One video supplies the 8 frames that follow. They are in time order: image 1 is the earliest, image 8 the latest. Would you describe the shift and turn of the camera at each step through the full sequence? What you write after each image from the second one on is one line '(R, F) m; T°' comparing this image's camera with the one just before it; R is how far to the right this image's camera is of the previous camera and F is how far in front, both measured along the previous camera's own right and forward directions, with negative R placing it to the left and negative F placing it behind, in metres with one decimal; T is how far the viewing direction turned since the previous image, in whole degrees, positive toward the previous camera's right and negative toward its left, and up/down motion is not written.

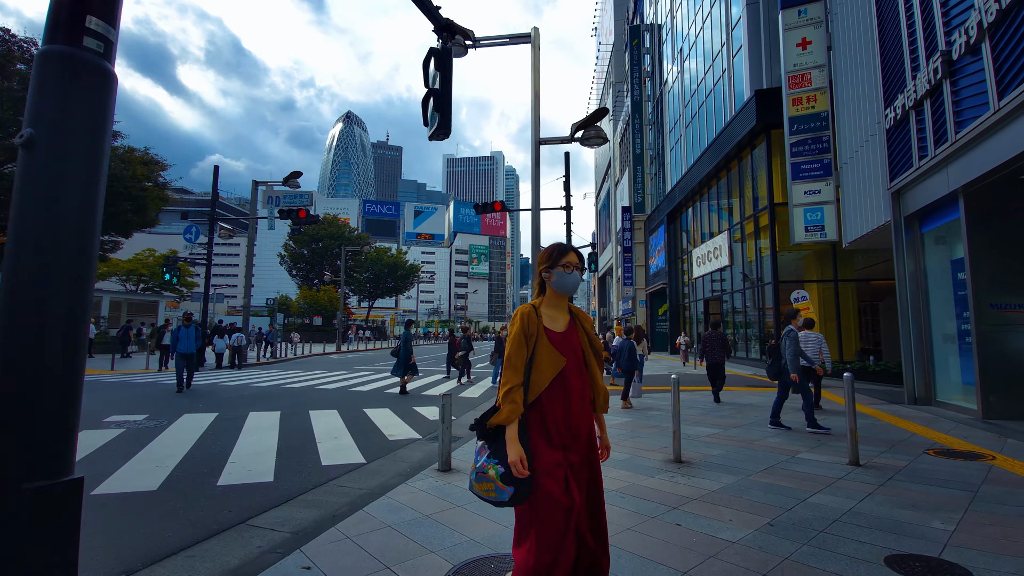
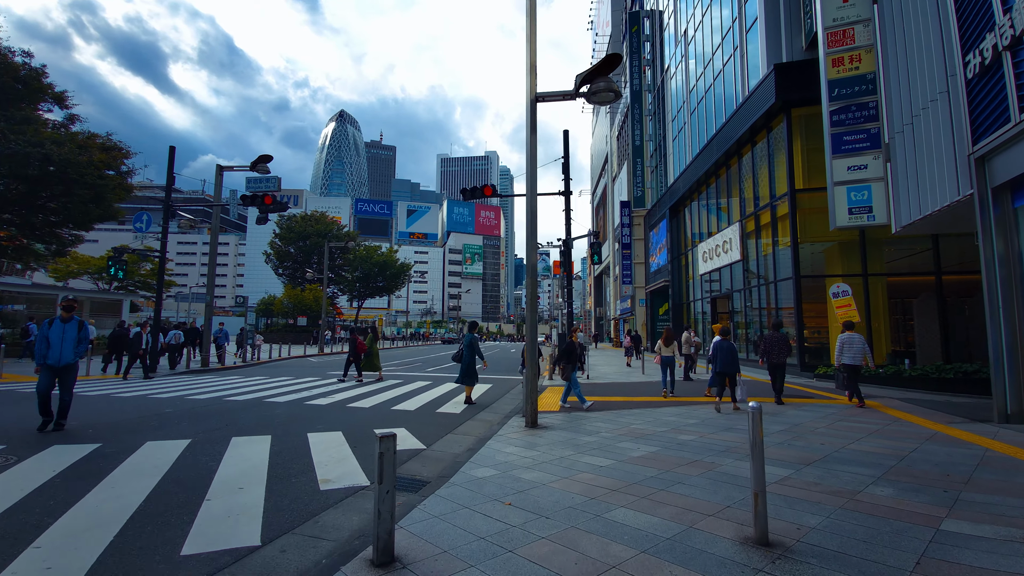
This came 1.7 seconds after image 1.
(+0.1, +2.1) m; +1°
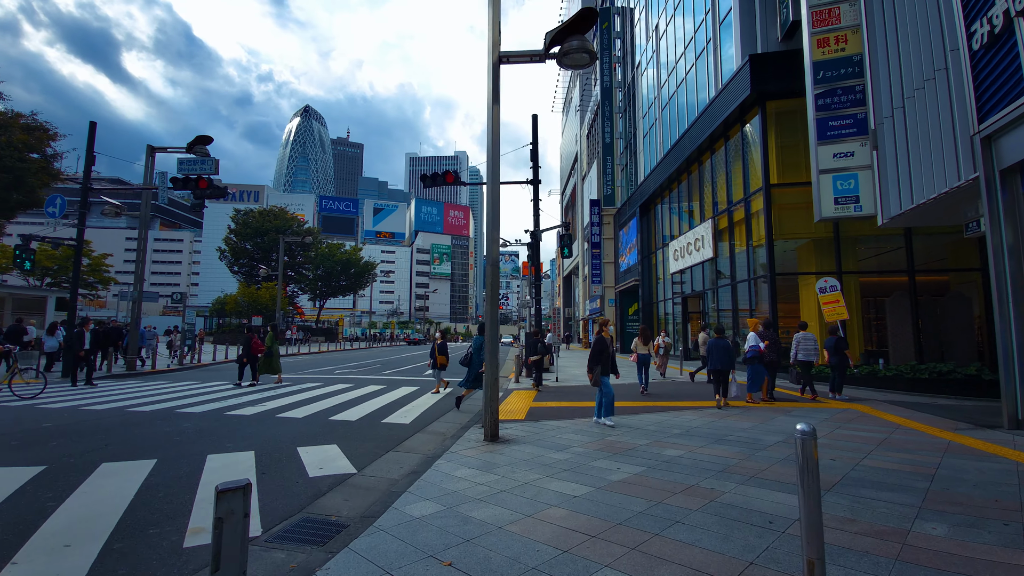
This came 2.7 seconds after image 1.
(+0.2, +1.2) m; +4°
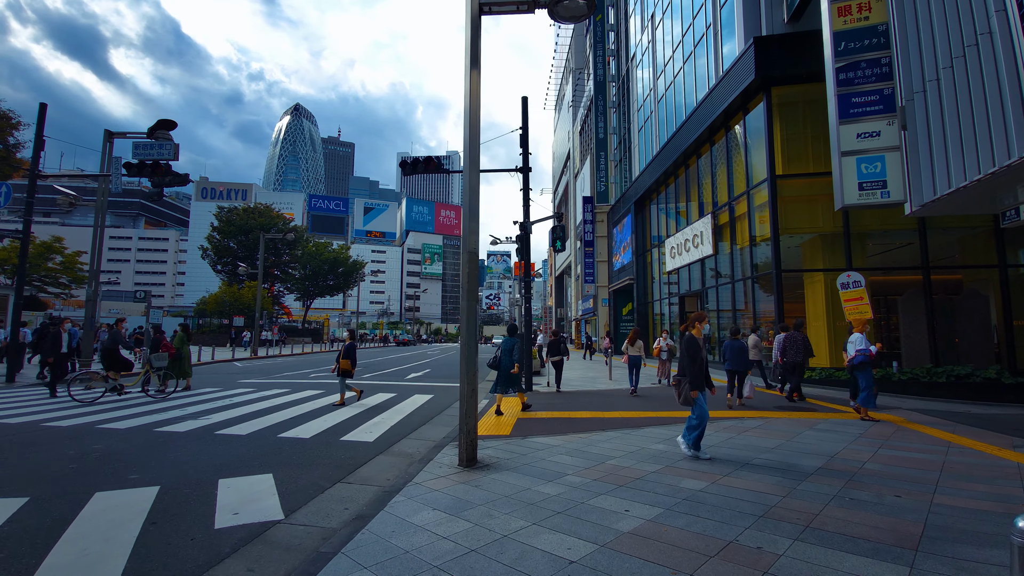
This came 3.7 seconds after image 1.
(+0.1, +1.2) m; +1°
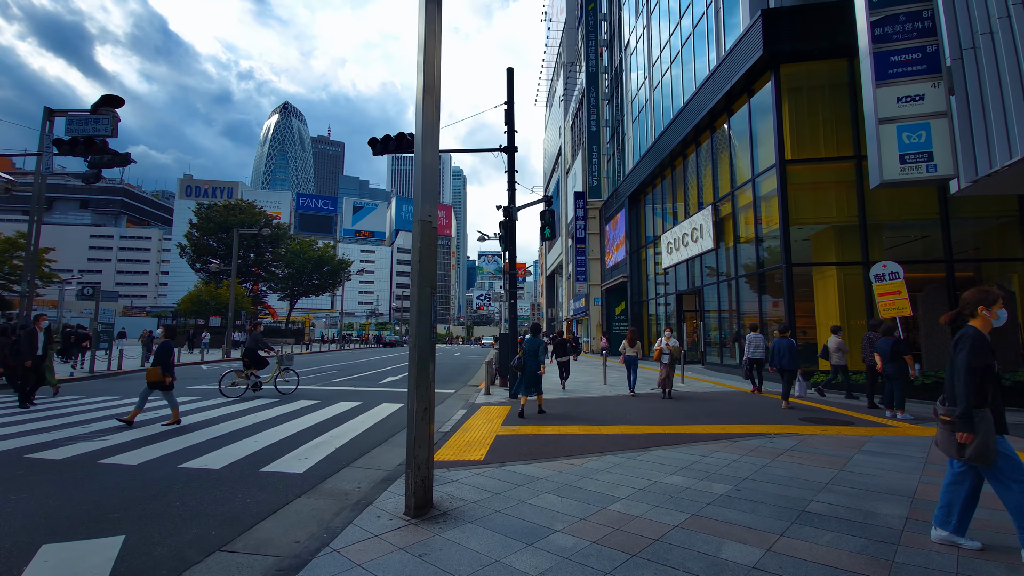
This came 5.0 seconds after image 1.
(+0.2, +1.5) m; +1°
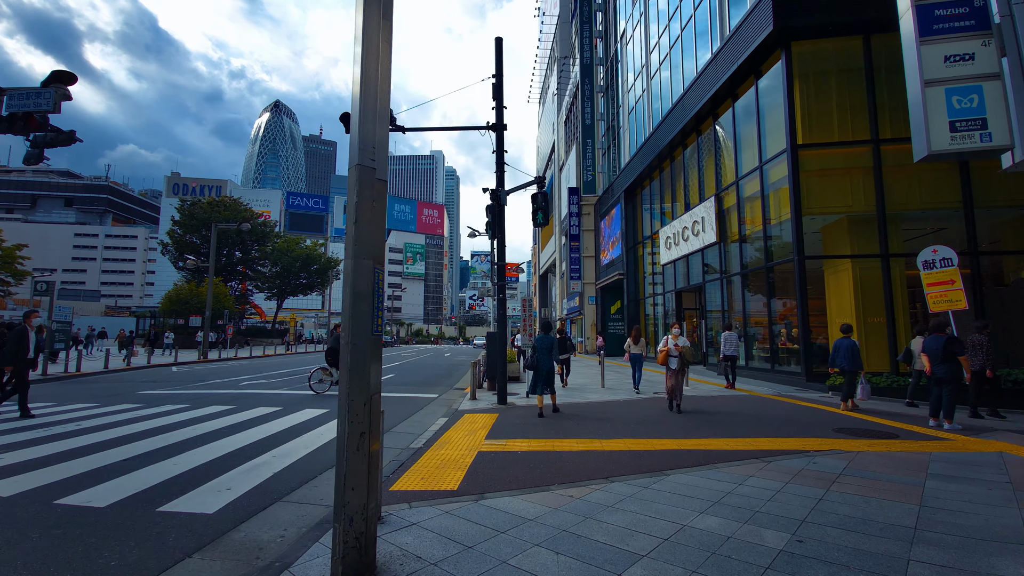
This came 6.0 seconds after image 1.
(+0.1, +1.2) m; +1°
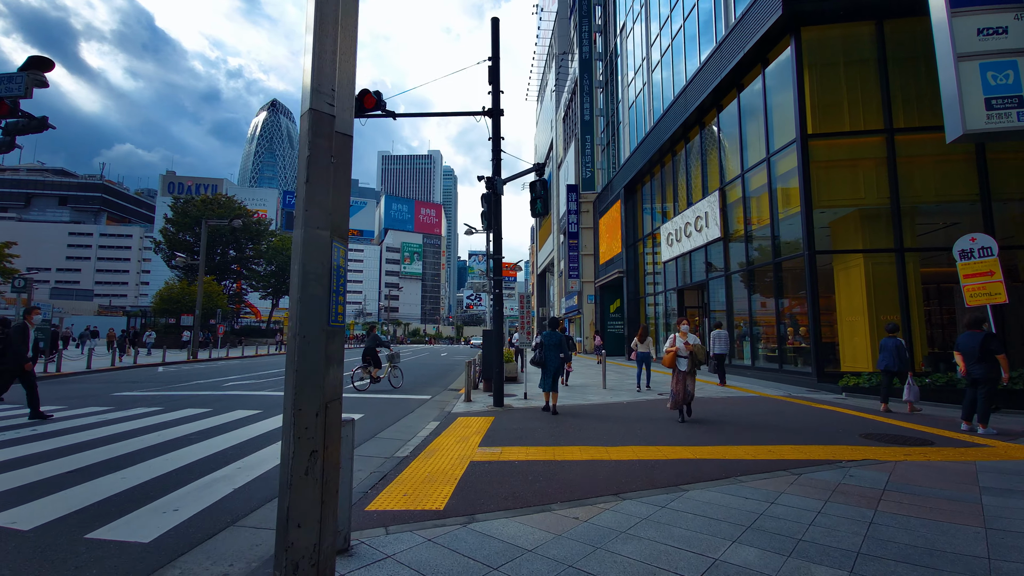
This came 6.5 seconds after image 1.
(0.0, +0.6) m; 0°
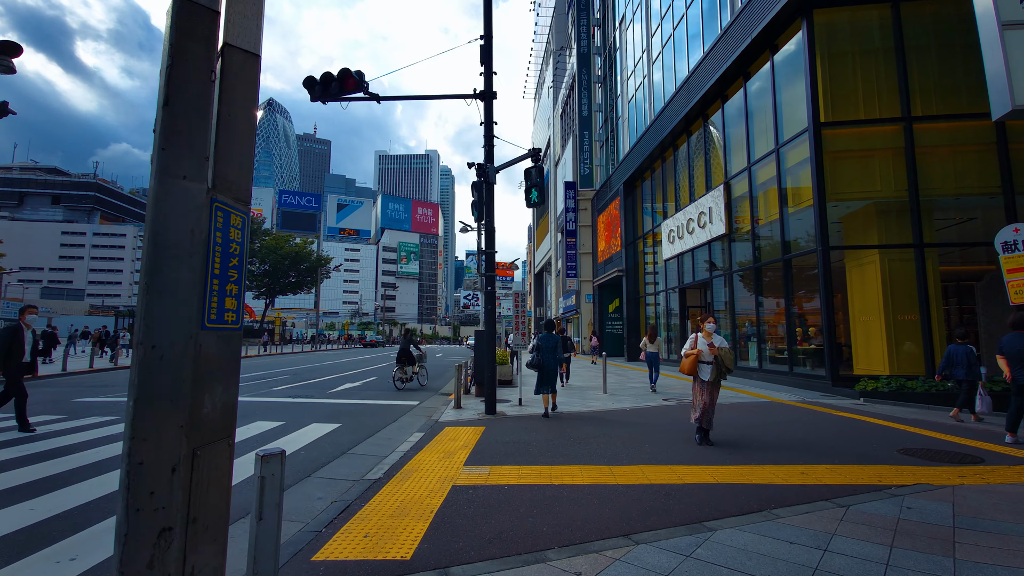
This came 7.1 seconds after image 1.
(+0.1, +0.8) m; 0°
